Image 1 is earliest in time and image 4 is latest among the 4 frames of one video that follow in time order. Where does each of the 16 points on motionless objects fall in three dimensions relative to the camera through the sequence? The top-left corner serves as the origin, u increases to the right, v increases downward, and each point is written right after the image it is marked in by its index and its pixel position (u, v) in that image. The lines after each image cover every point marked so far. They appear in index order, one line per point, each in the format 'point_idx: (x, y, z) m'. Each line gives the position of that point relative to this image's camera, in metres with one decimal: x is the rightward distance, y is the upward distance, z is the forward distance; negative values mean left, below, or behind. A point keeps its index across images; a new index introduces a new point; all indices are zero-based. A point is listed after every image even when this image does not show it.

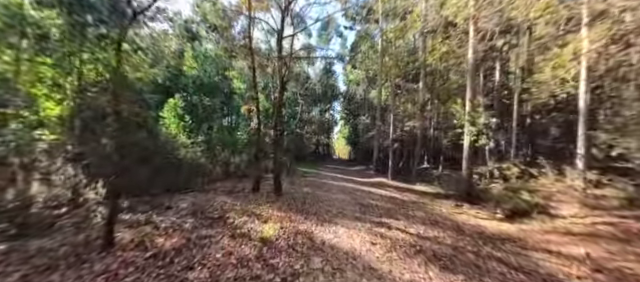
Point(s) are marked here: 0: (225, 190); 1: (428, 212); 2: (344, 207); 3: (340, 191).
0: (-4.1, -2.1, +8.8) m
1: (+4.2, -2.7, +7.9) m
2: (+0.8, -2.3, +7.1) m
3: (+1.0, -2.5, +10.2) m
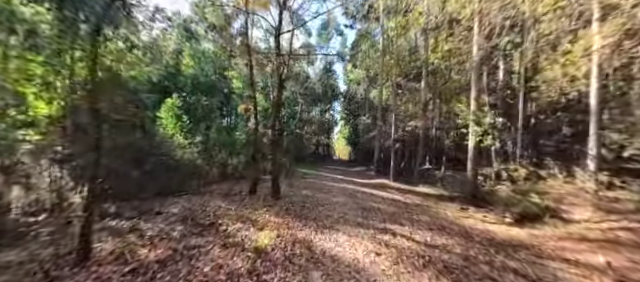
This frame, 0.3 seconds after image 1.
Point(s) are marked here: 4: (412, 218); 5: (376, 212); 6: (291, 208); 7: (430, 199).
0: (-4.1, -2.1, +8.5) m
1: (+4.1, -2.7, +7.5) m
2: (+0.8, -2.3, +6.7) m
3: (+1.0, -2.5, +9.8) m
4: (+3.1, -2.6, +6.9) m
5: (+2.0, -2.4, +7.1) m
6: (-0.9, -2.1, +6.6) m
7: (+5.7, -3.0, +10.6) m
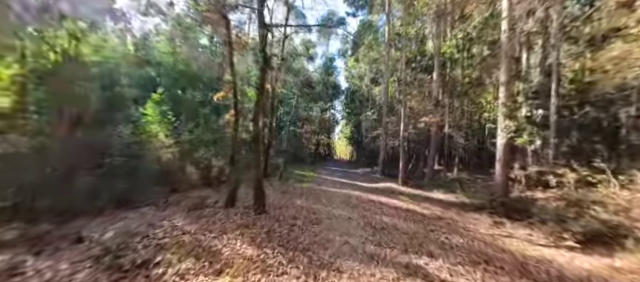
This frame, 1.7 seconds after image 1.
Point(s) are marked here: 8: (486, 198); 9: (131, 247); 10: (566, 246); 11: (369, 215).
0: (-4.2, -2.0, +6.7) m
1: (+4.1, -2.6, +5.7) m
2: (+0.7, -2.2, +4.9) m
3: (+0.9, -2.4, +8.0) m
4: (+3.0, -2.5, +5.1) m
5: (+1.9, -2.3, +5.3) m
6: (-1.0, -2.0, +4.9) m
7: (+5.6, -2.9, +8.8) m
8: (+7.6, -2.6, +9.4) m
9: (-3.3, -1.9, +3.6) m
10: (+6.5, -2.8, +5.5) m
11: (+1.6, -2.3, +6.6) m
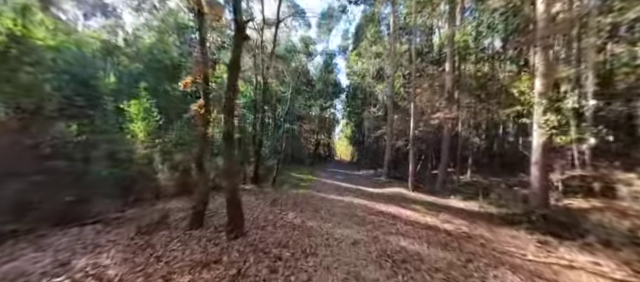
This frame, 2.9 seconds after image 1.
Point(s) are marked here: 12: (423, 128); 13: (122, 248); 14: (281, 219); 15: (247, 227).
0: (-4.2, -2.0, +5.1) m
1: (+4.0, -2.6, +4.1) m
2: (+0.6, -2.1, +3.4) m
3: (+0.8, -2.3, +6.4) m
4: (+2.9, -2.4, +3.6) m
5: (+1.8, -2.3, +3.8) m
6: (-1.1, -2.0, +3.3) m
7: (+5.5, -2.8, +7.2) m
8: (+7.5, -2.6, +7.8) m
9: (-3.4, -1.8, +2.1) m
10: (+6.4, -2.7, +3.9) m
11: (+1.5, -2.3, +5.0) m
12: (+8.9, +1.2, +18.1) m
13: (-3.5, -1.9, +3.7) m
14: (-1.0, -2.2, +5.8) m
15: (-1.7, -2.0, +4.9) m
